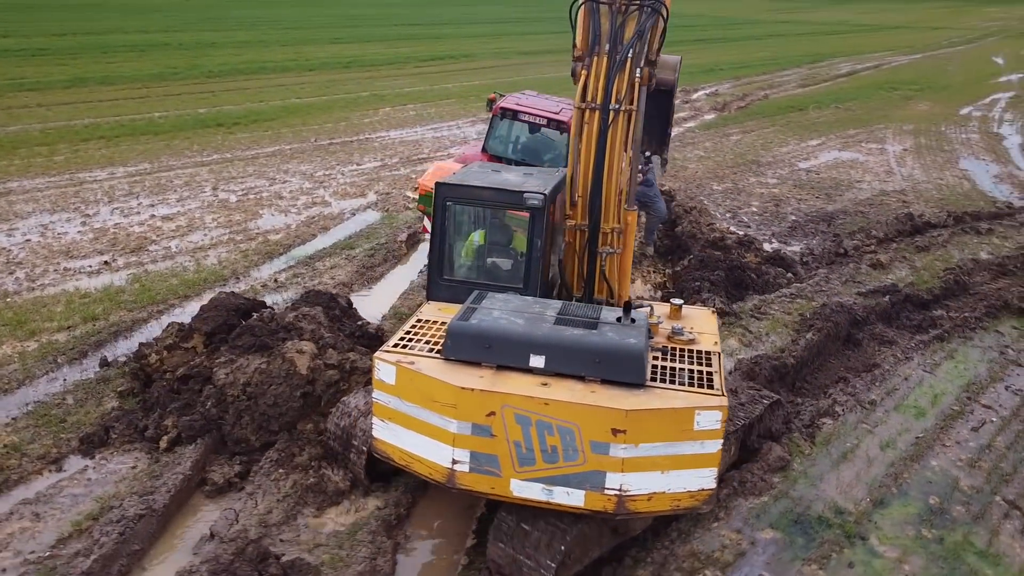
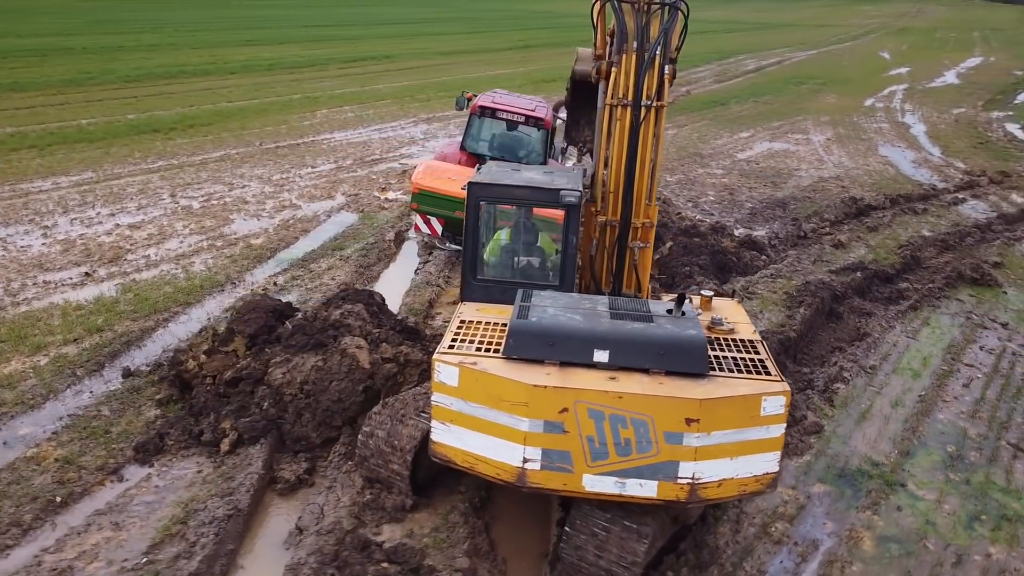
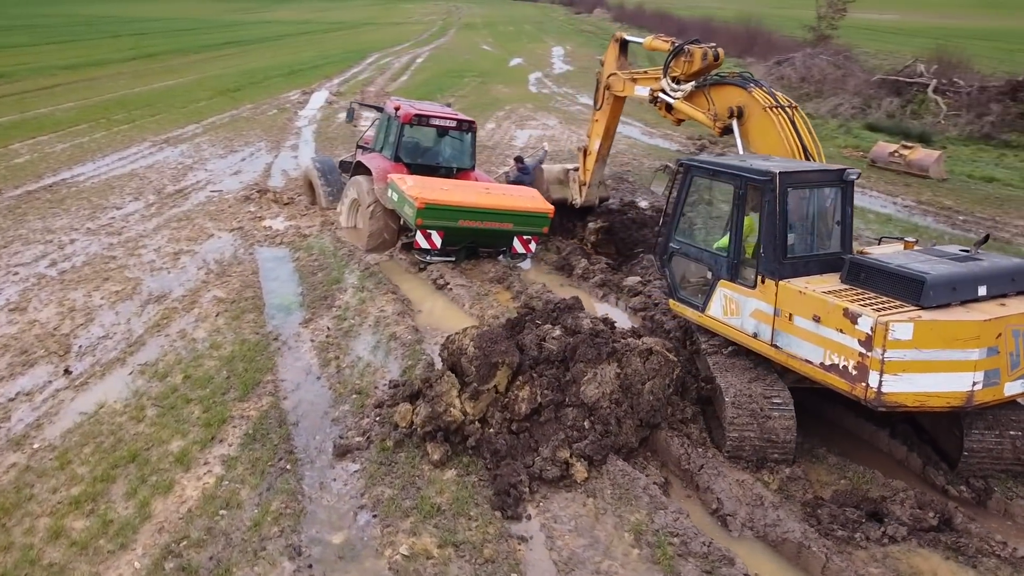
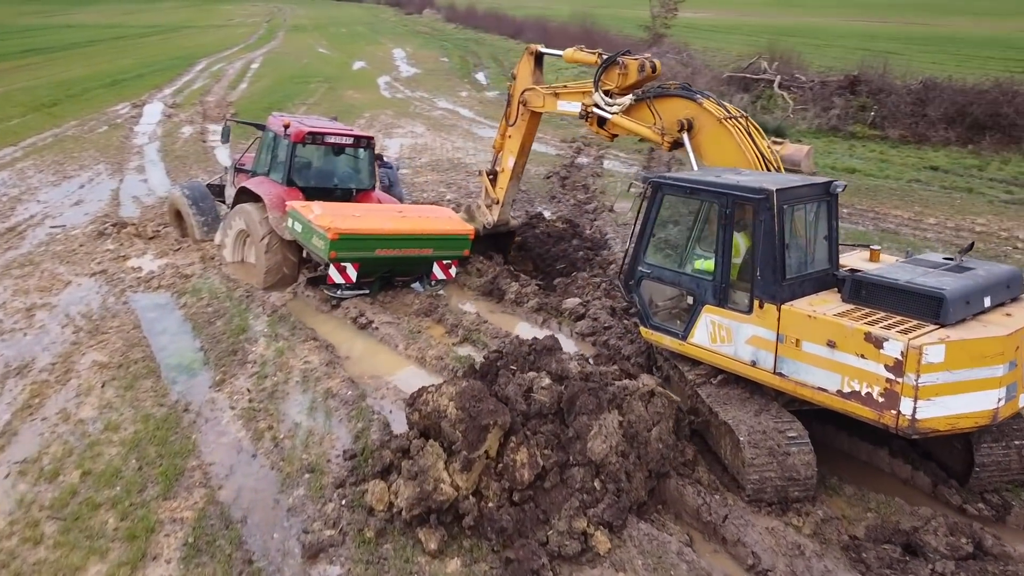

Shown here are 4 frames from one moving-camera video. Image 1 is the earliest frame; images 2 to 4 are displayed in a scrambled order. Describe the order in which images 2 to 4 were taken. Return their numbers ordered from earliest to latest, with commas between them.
2, 3, 4
